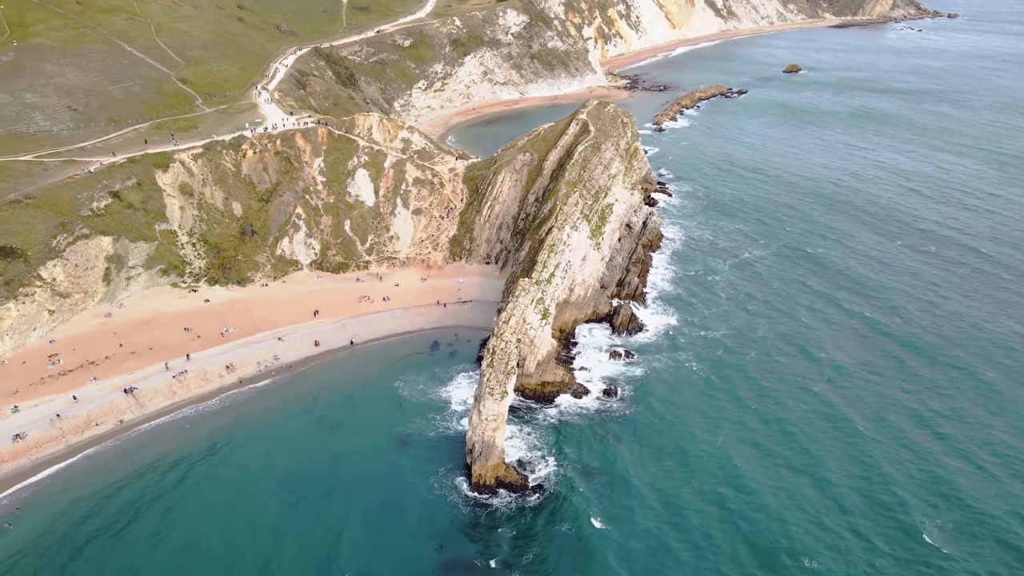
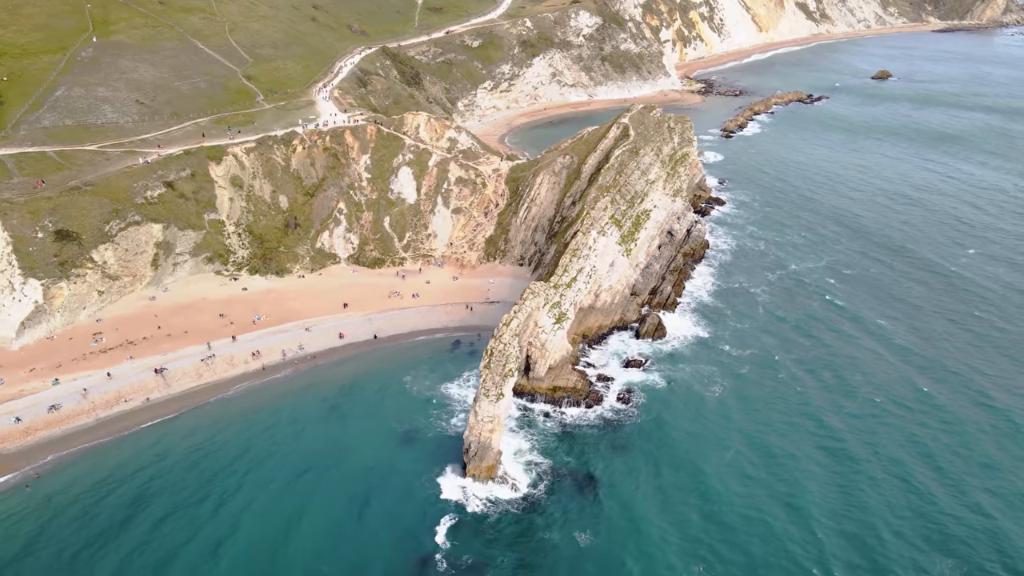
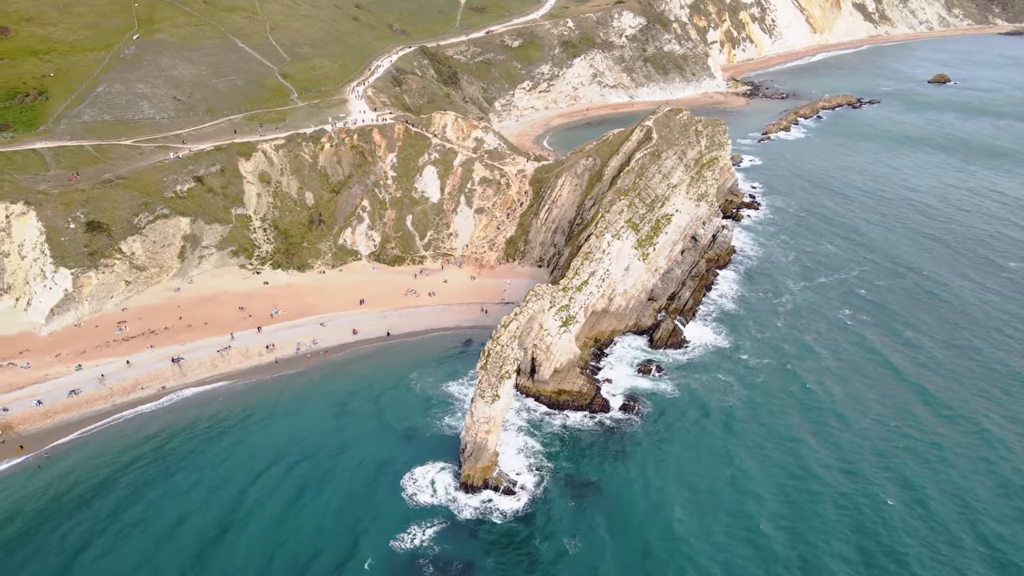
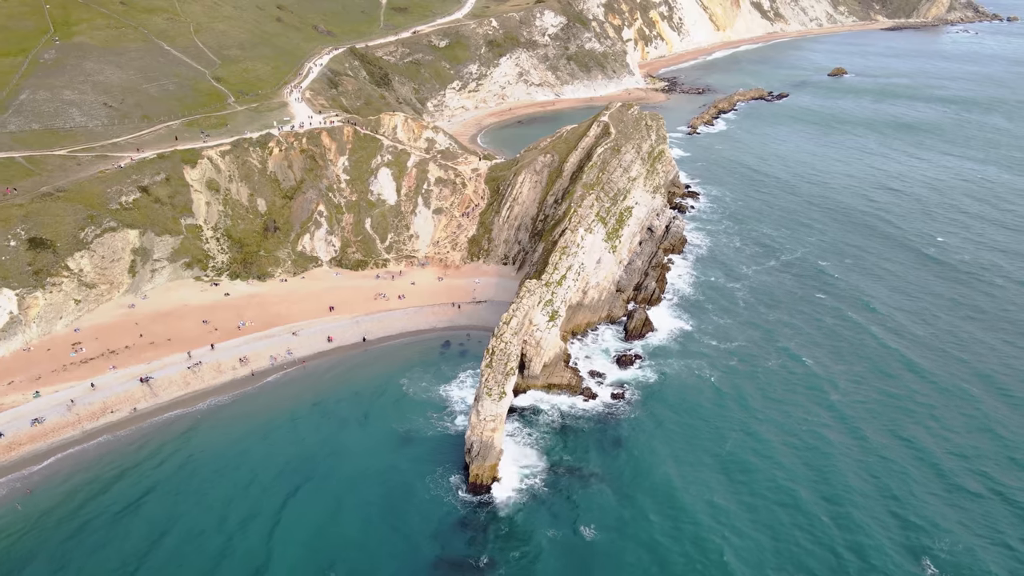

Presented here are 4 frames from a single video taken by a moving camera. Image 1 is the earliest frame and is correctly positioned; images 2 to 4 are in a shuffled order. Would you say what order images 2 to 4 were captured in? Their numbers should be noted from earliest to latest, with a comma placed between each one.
4, 2, 3
